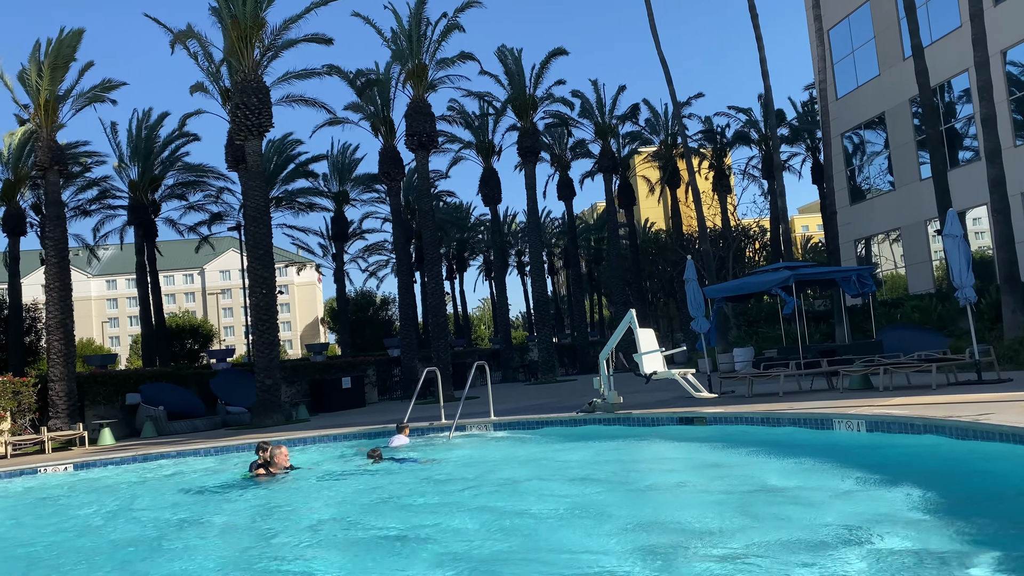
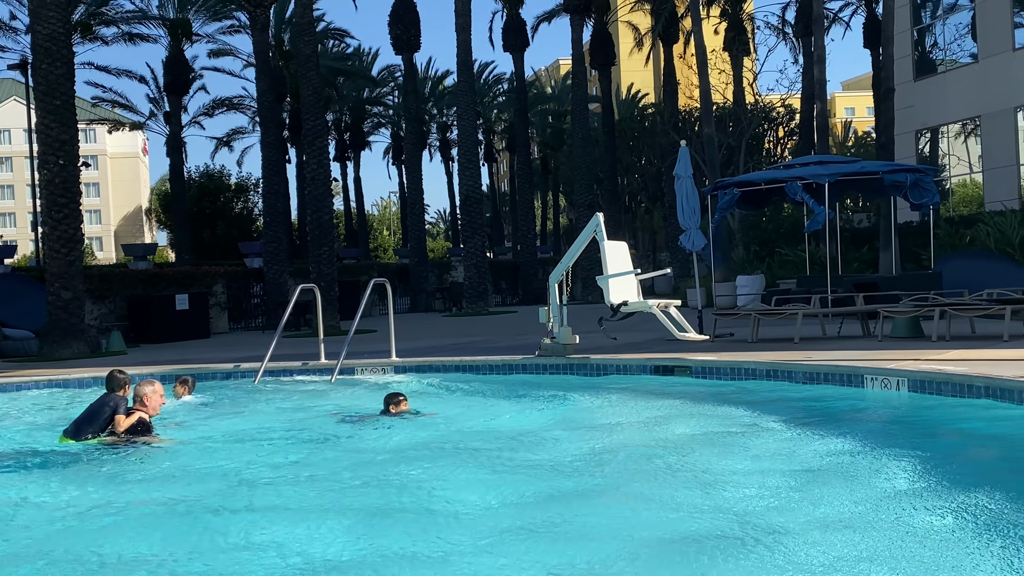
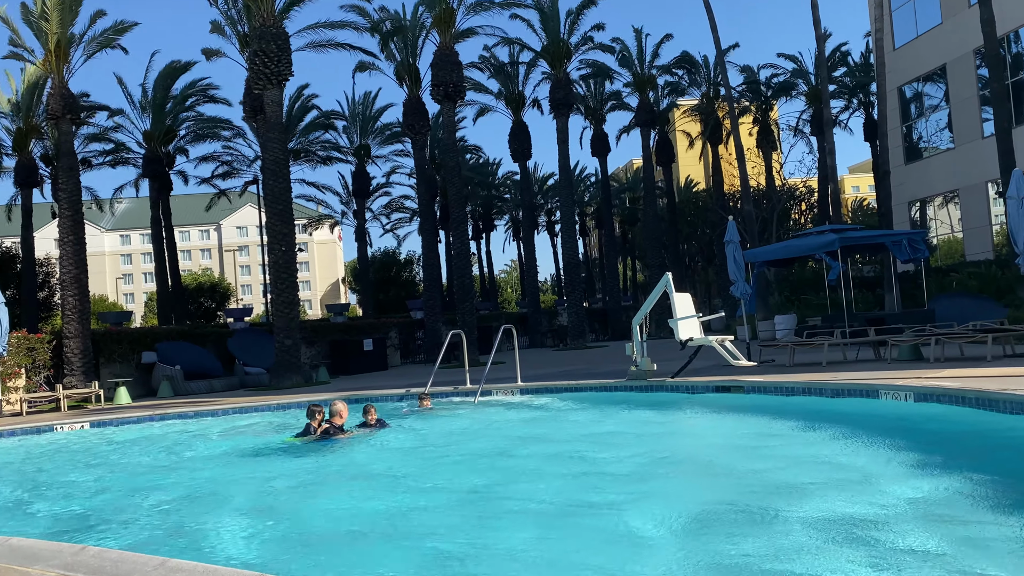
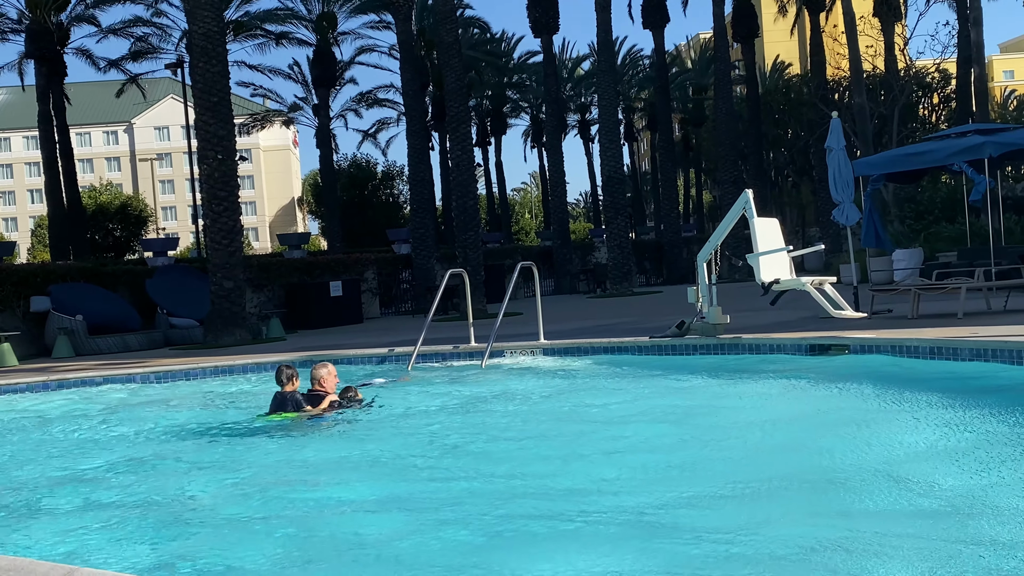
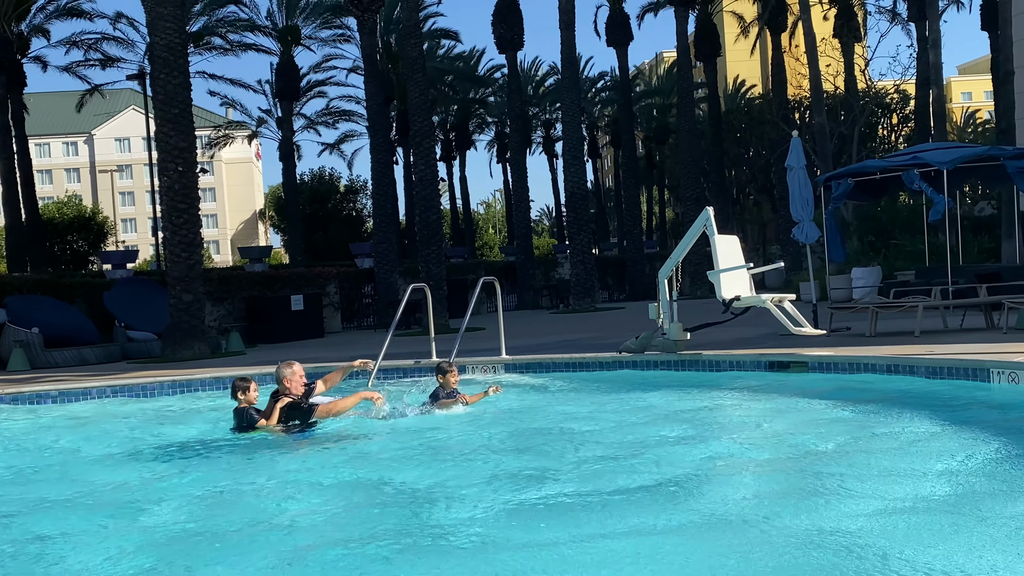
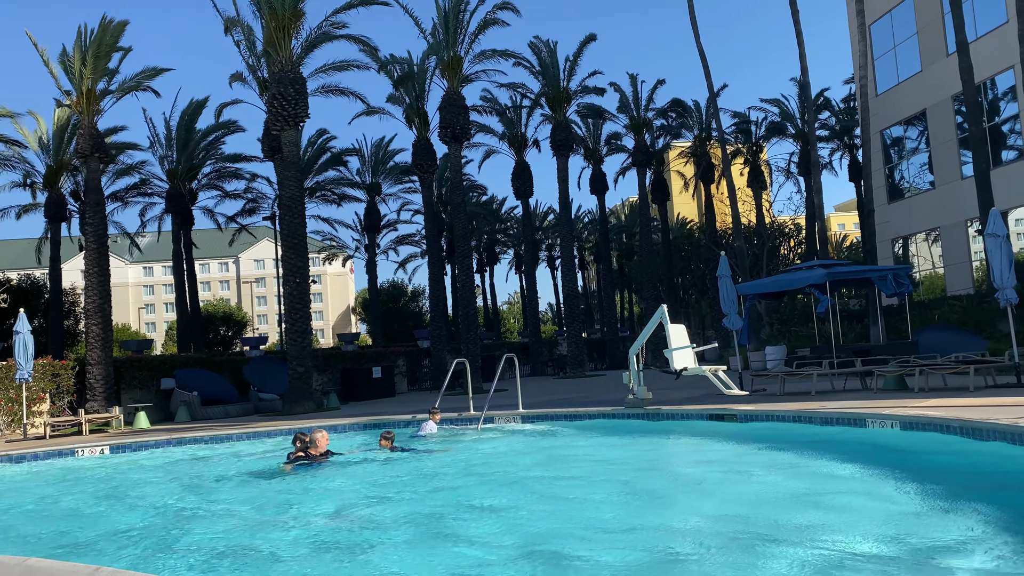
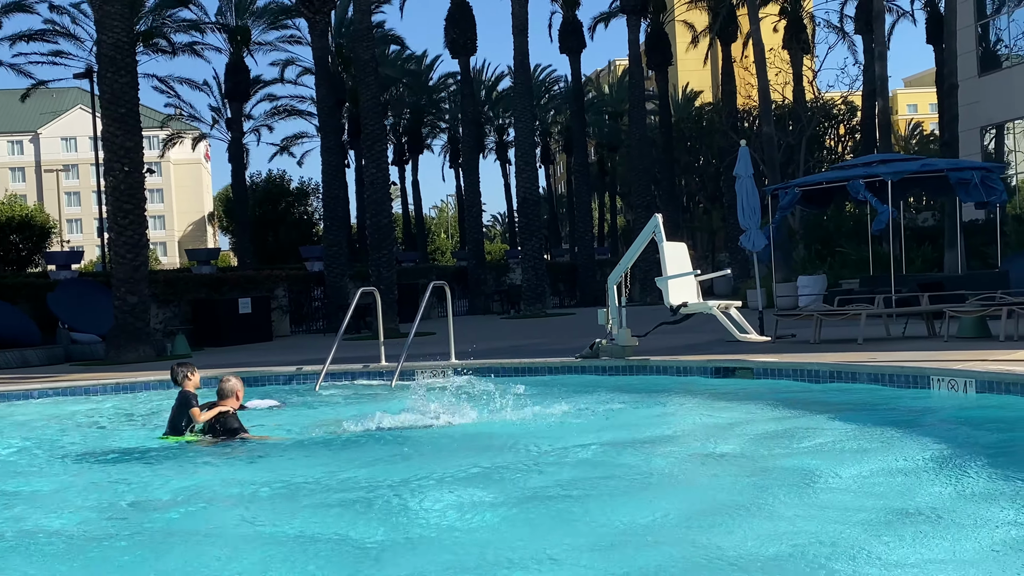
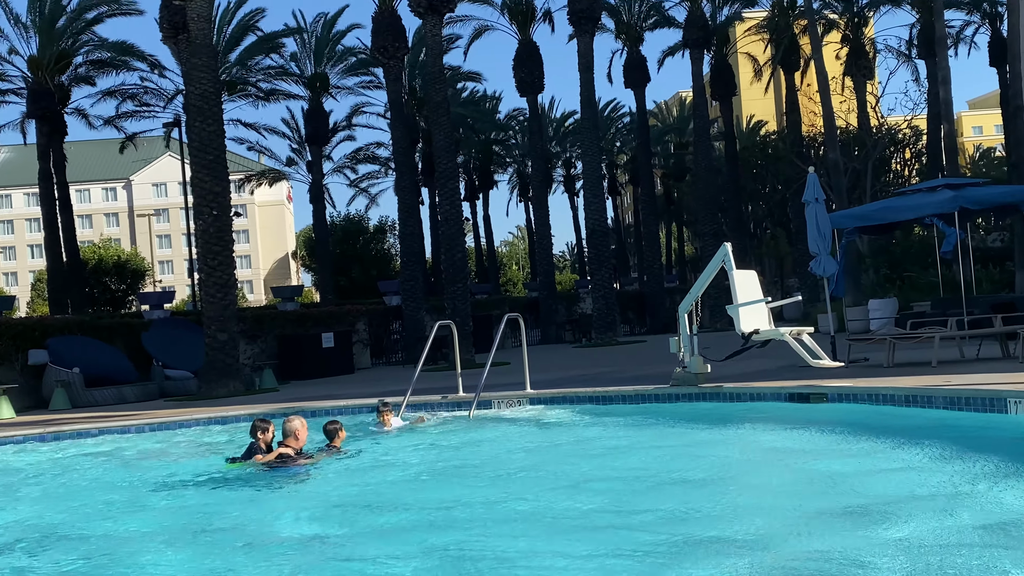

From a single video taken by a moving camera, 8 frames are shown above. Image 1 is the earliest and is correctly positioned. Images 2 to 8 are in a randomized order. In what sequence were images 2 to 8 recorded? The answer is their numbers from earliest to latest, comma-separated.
6, 3, 8, 4, 5, 7, 2
